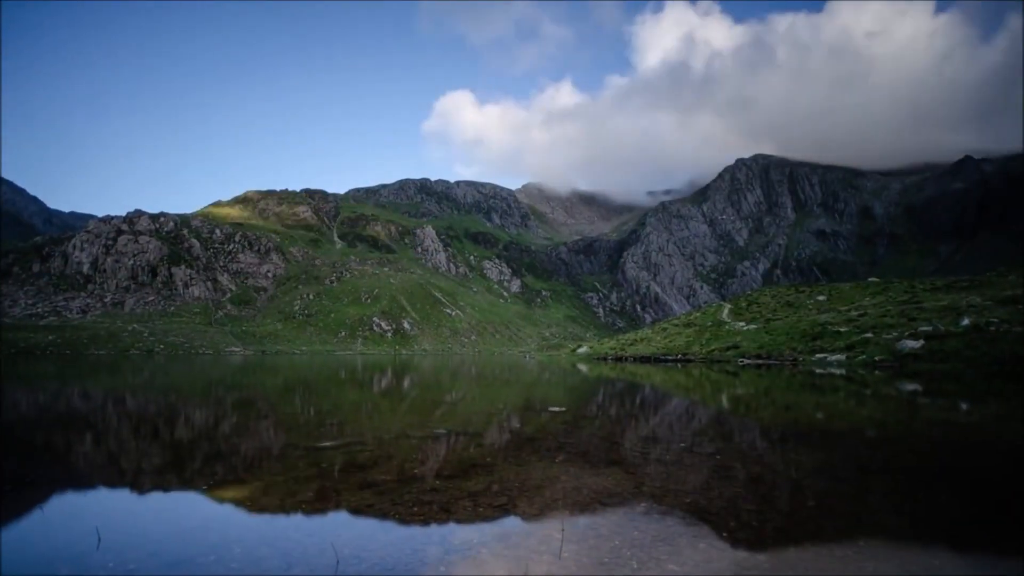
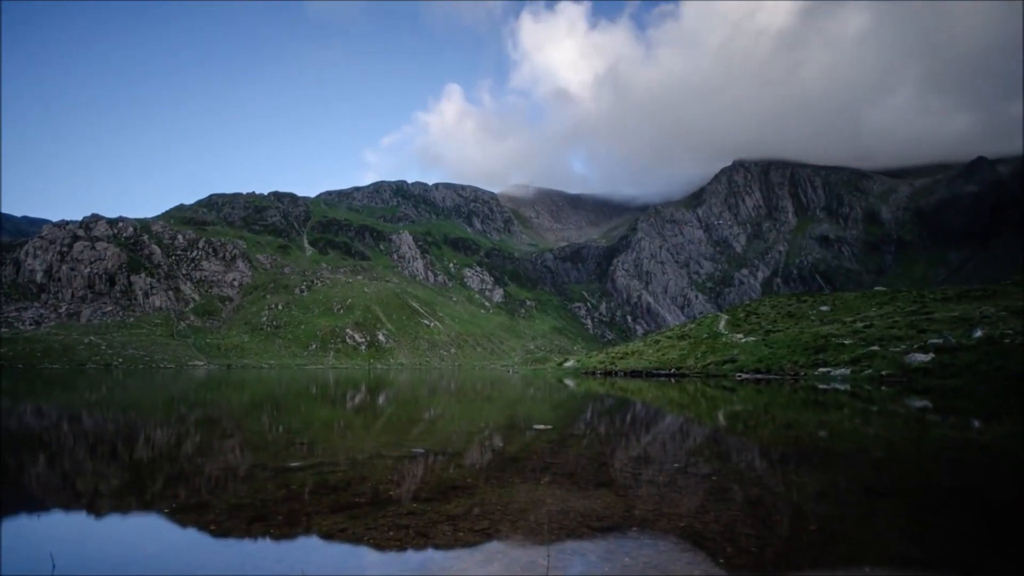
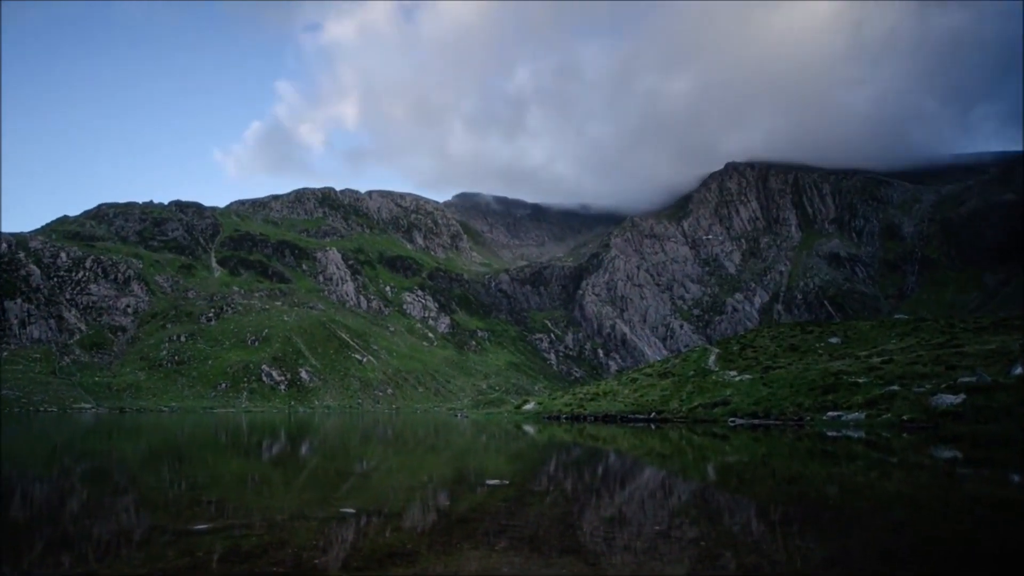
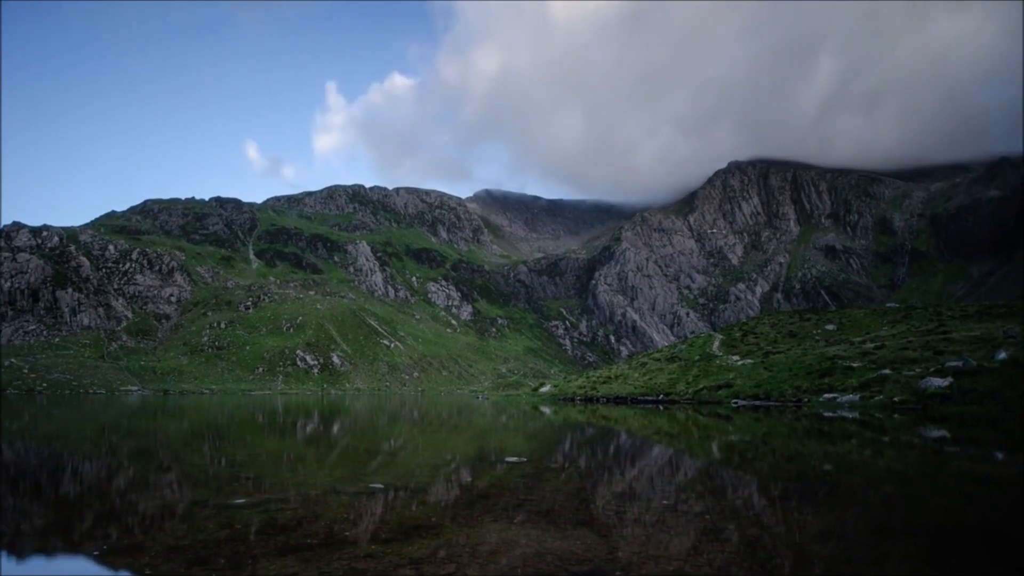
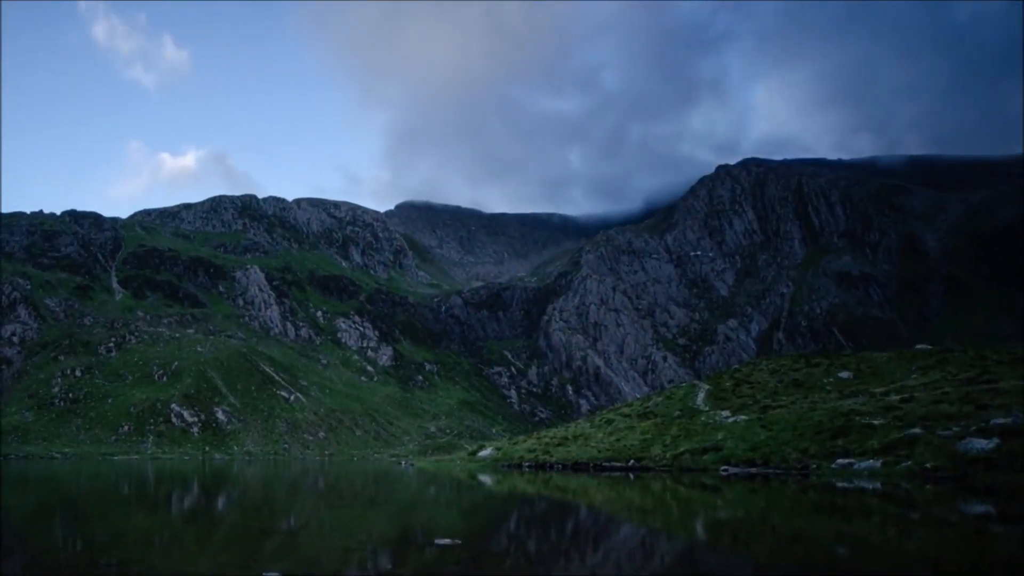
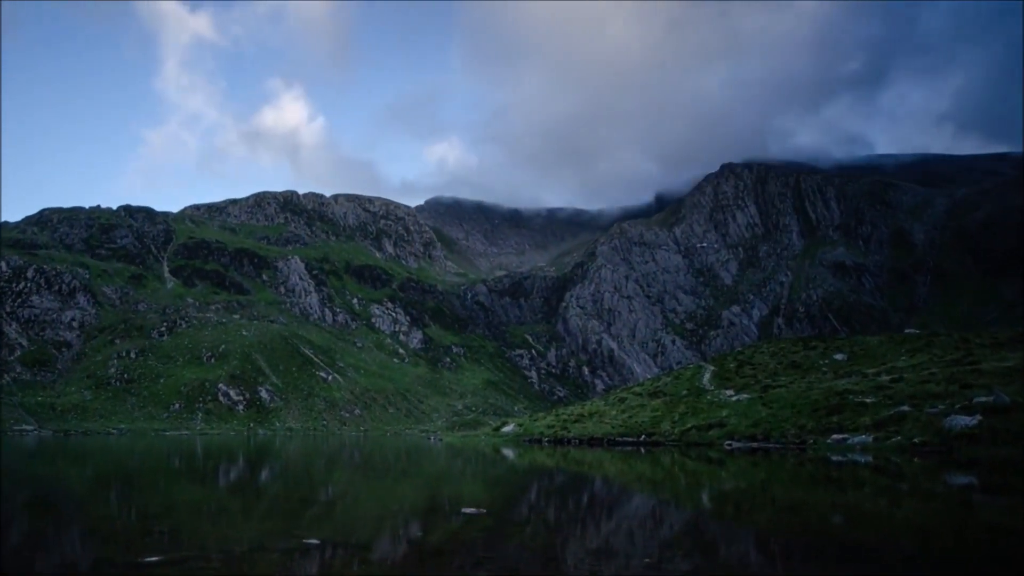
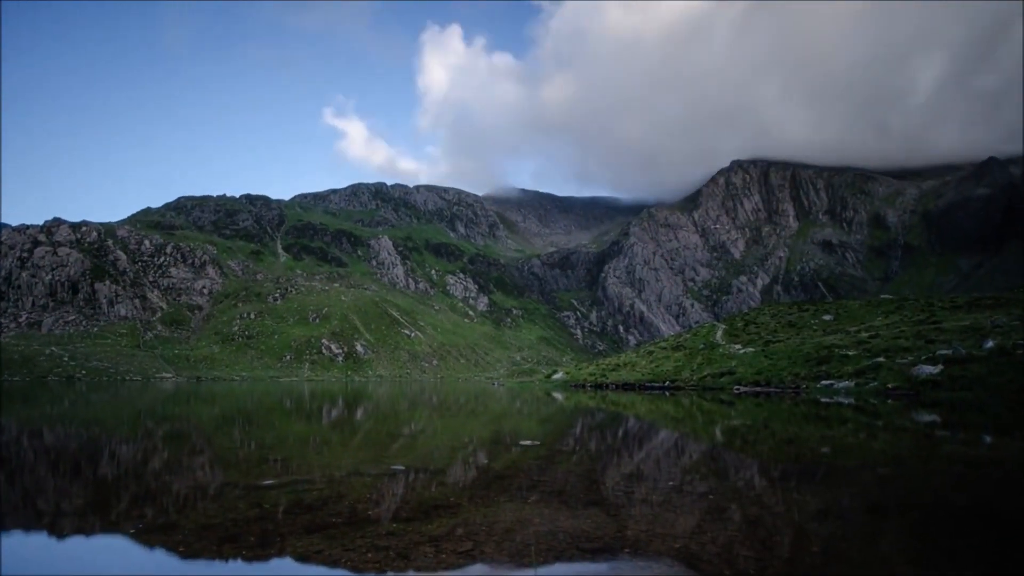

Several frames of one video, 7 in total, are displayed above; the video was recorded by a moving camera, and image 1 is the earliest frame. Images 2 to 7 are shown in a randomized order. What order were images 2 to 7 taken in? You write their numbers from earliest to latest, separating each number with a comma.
2, 7, 4, 3, 6, 5
